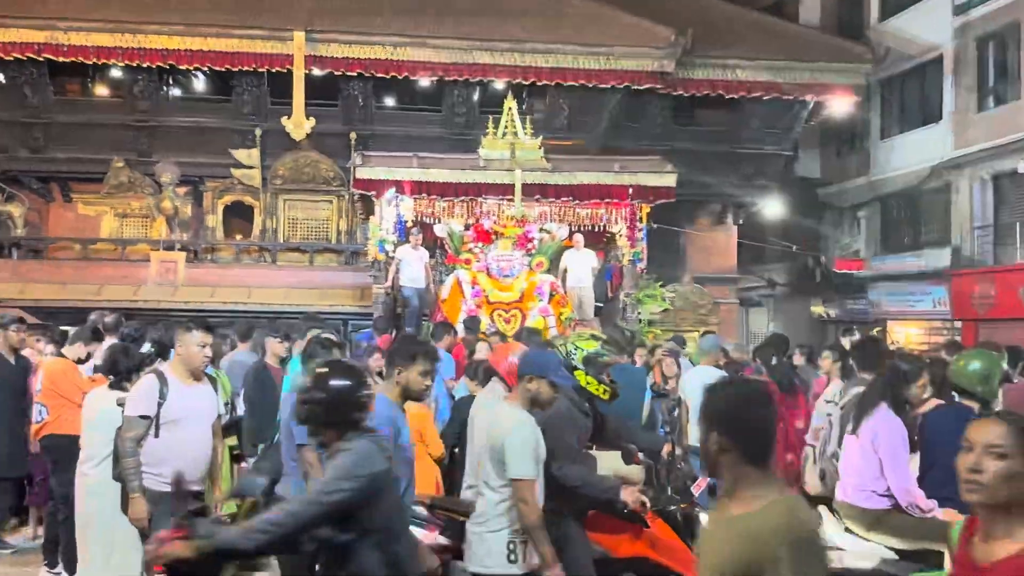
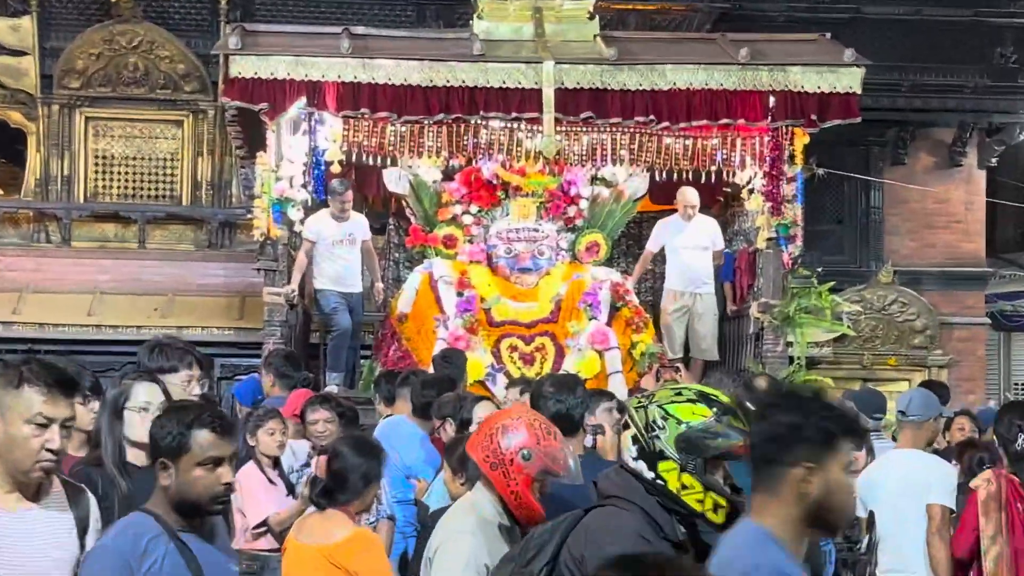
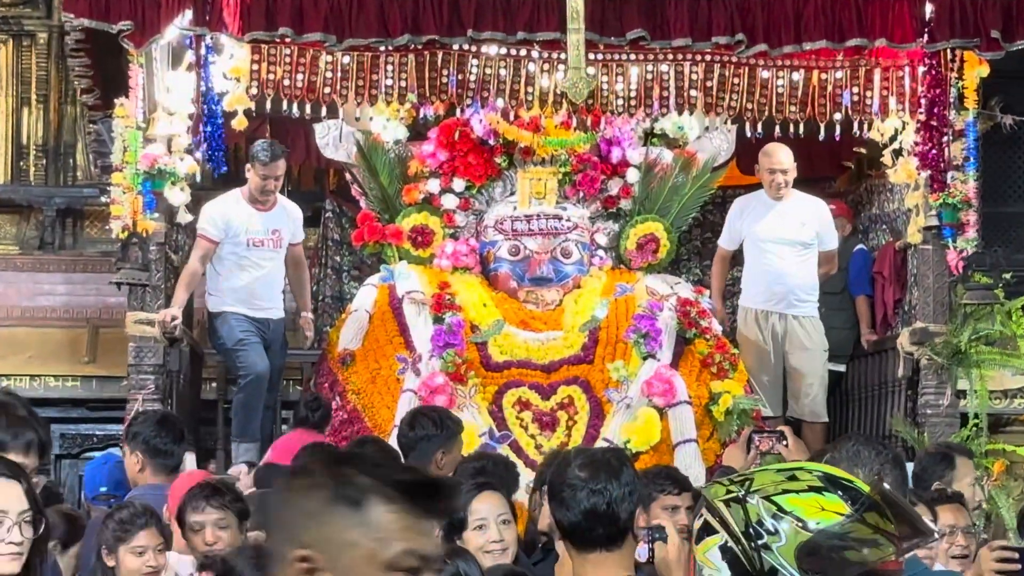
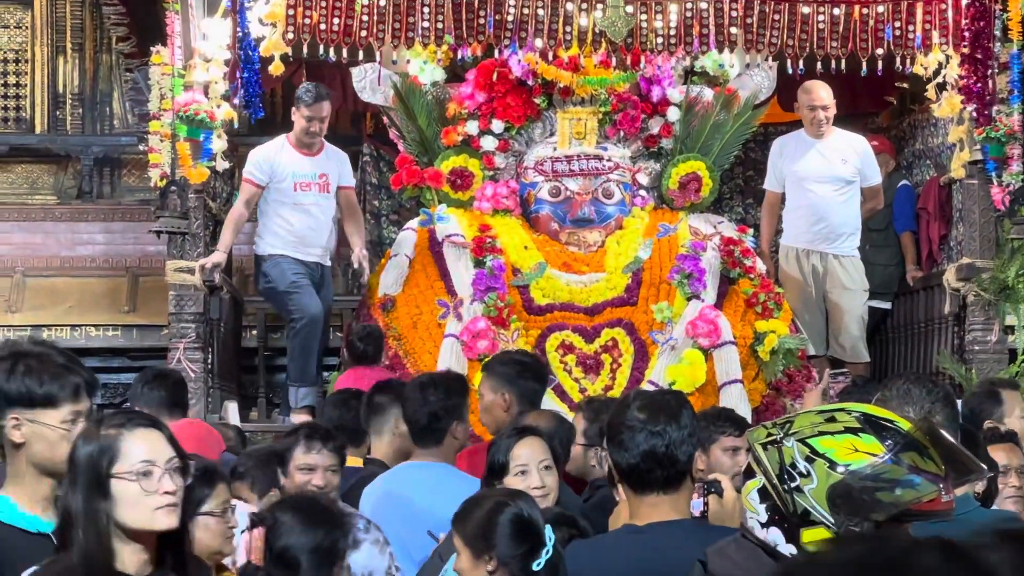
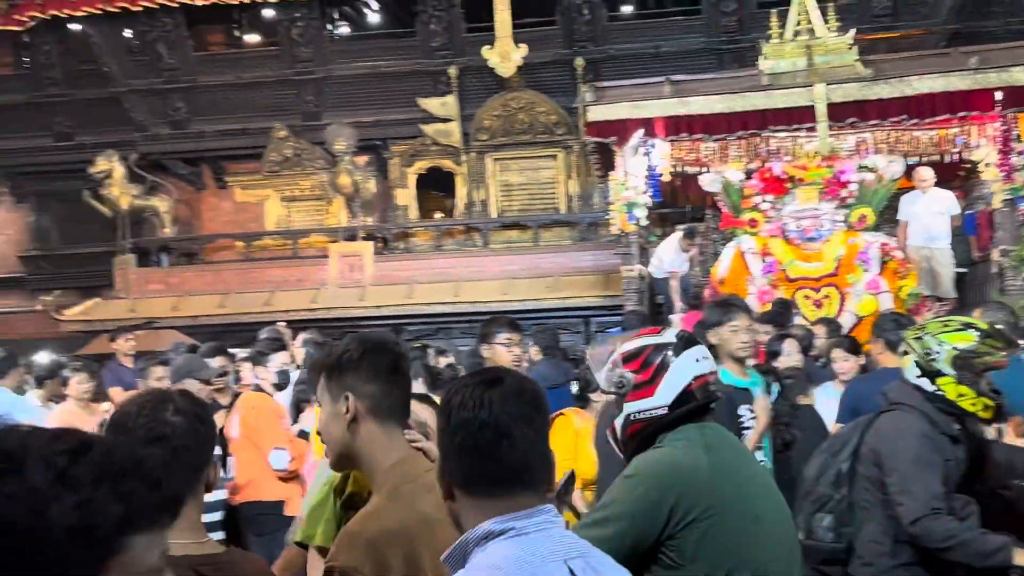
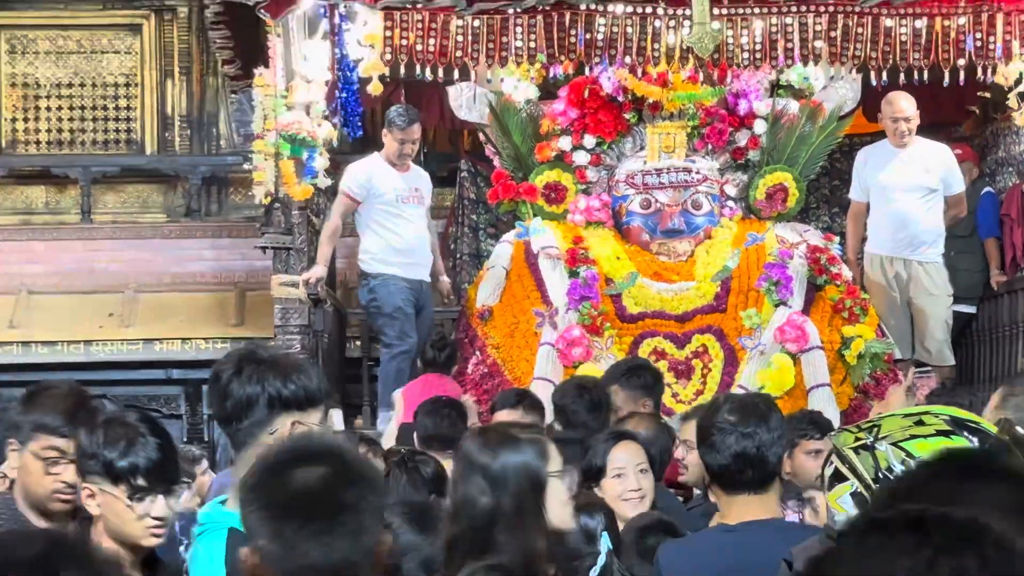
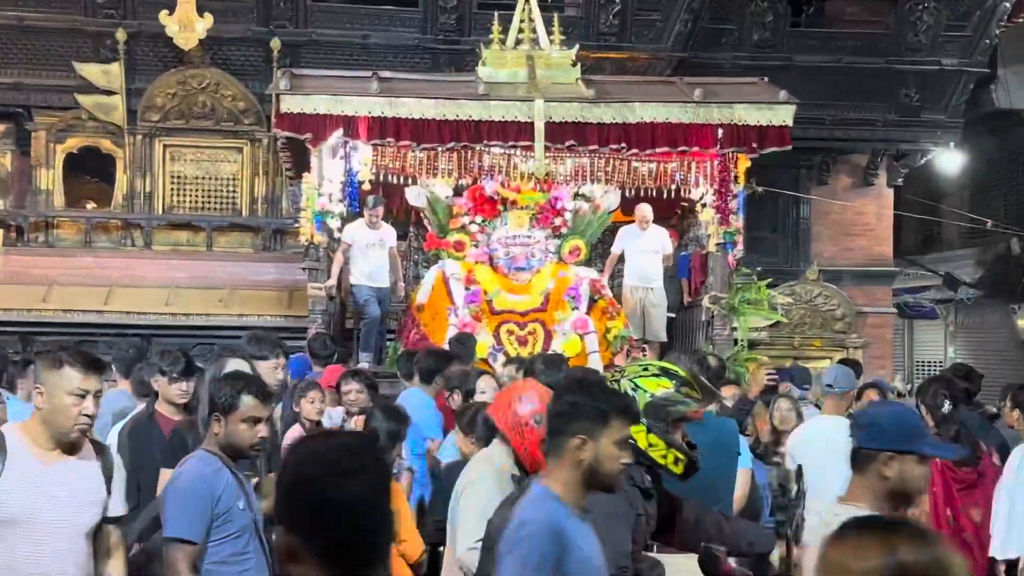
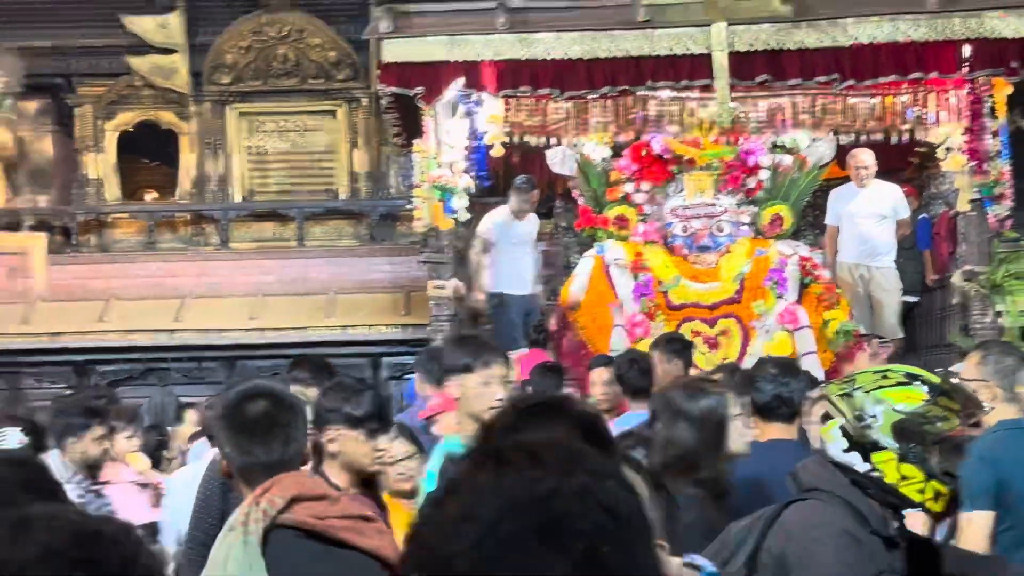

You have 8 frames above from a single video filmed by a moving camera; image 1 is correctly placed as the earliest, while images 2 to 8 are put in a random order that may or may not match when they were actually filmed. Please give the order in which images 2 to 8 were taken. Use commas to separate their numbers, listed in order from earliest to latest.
7, 2, 3, 4, 6, 8, 5
